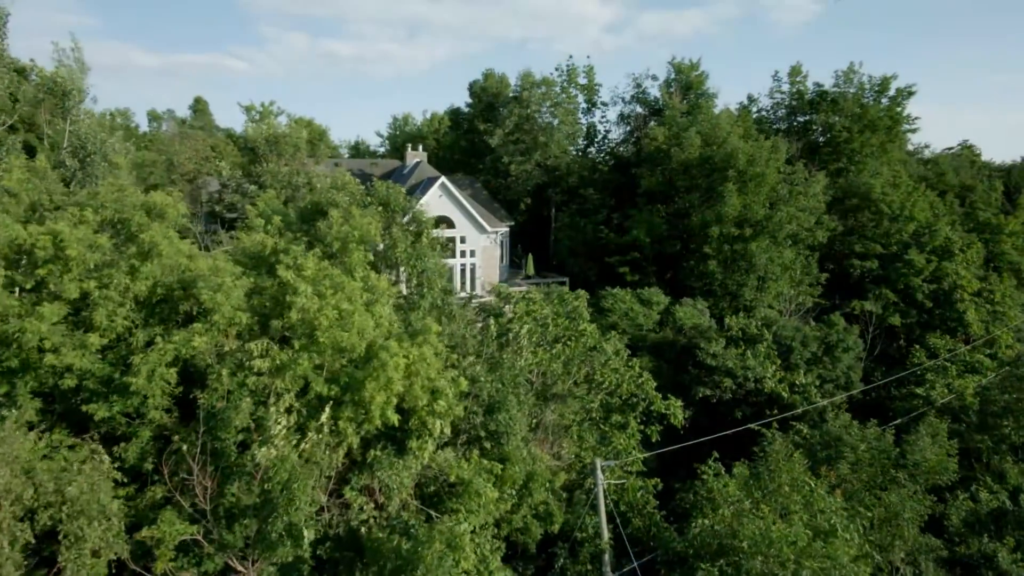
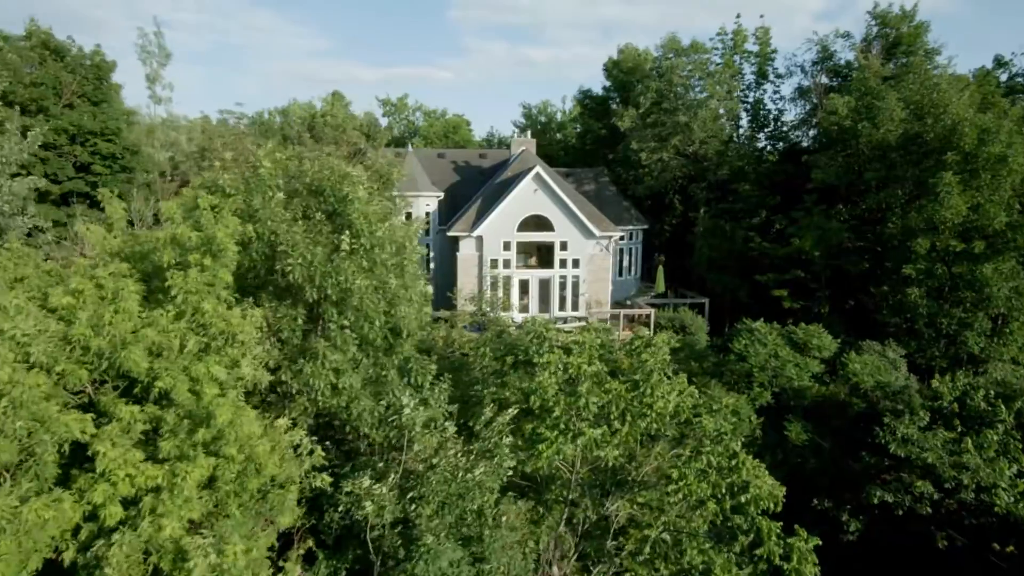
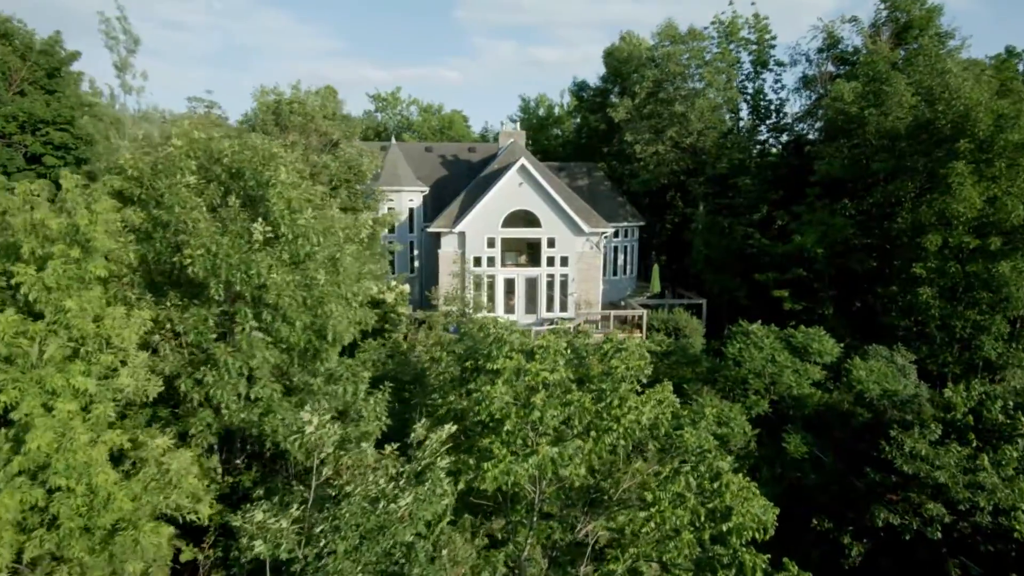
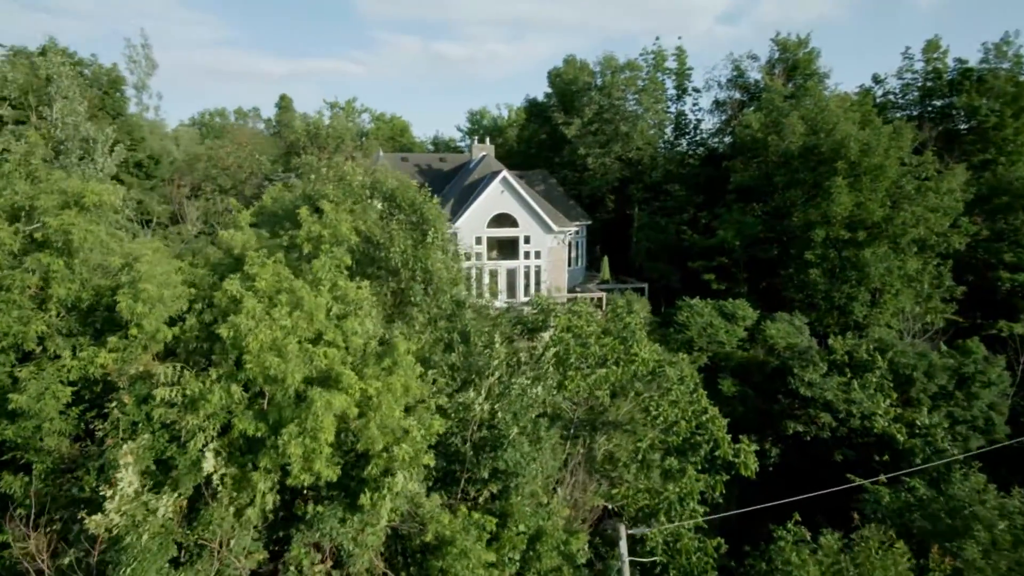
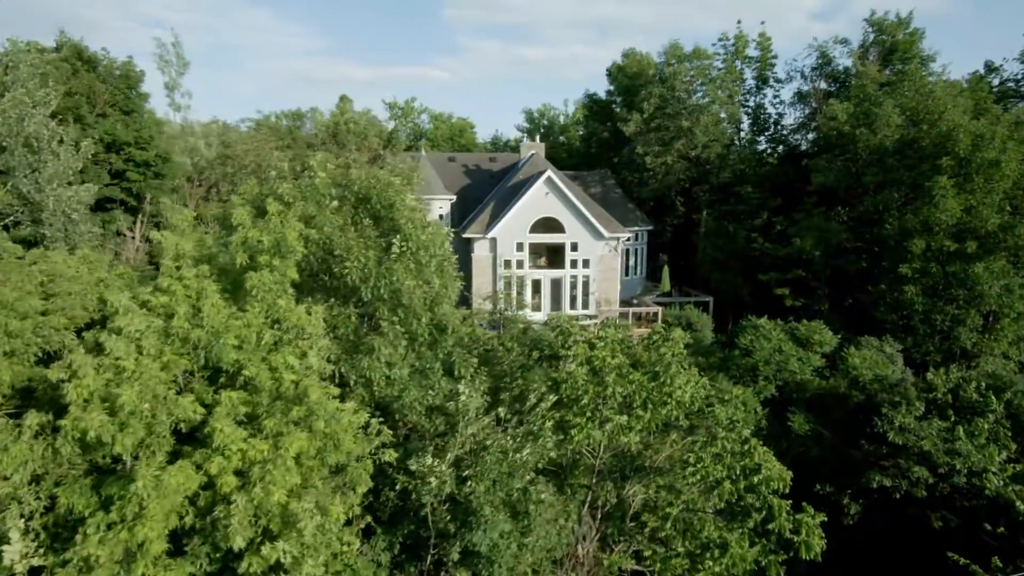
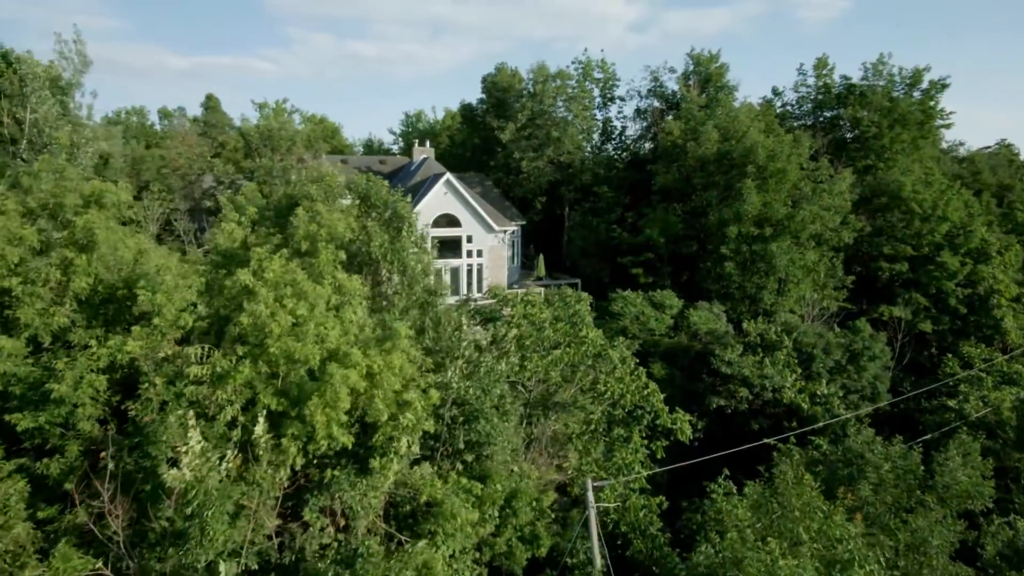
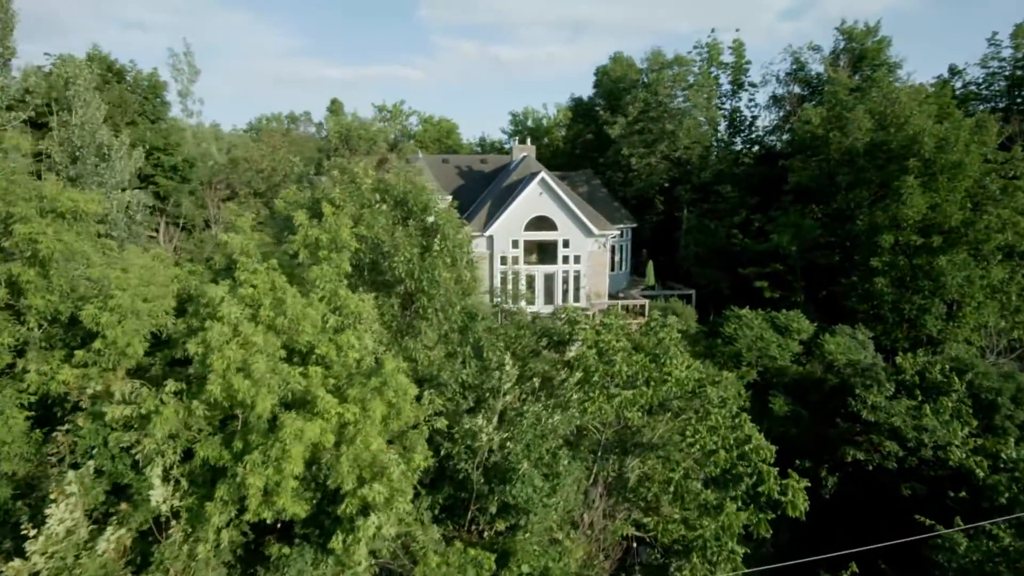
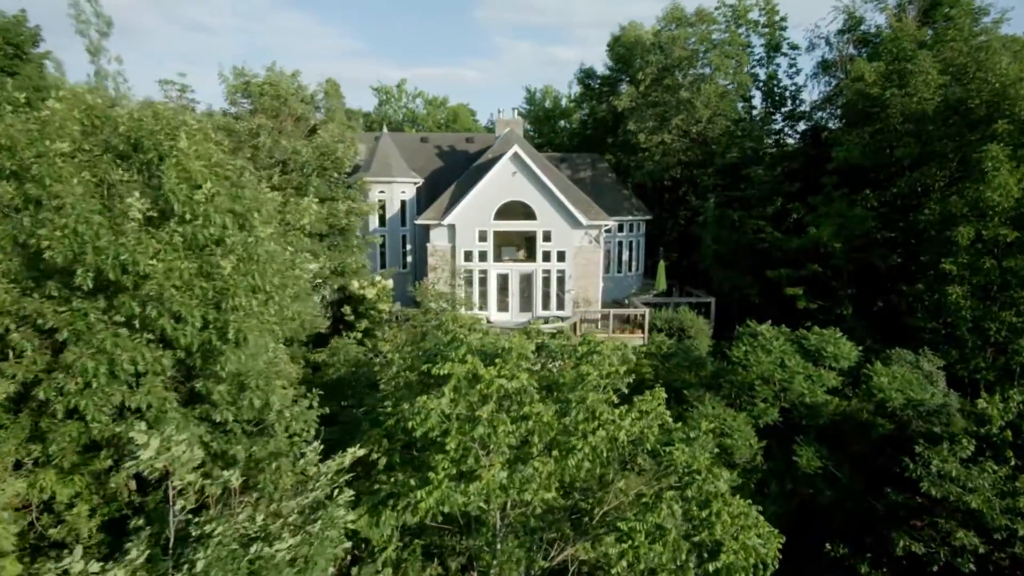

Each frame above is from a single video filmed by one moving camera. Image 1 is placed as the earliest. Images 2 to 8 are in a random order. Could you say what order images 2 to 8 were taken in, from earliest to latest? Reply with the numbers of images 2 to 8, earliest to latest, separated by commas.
6, 4, 7, 5, 2, 3, 8
